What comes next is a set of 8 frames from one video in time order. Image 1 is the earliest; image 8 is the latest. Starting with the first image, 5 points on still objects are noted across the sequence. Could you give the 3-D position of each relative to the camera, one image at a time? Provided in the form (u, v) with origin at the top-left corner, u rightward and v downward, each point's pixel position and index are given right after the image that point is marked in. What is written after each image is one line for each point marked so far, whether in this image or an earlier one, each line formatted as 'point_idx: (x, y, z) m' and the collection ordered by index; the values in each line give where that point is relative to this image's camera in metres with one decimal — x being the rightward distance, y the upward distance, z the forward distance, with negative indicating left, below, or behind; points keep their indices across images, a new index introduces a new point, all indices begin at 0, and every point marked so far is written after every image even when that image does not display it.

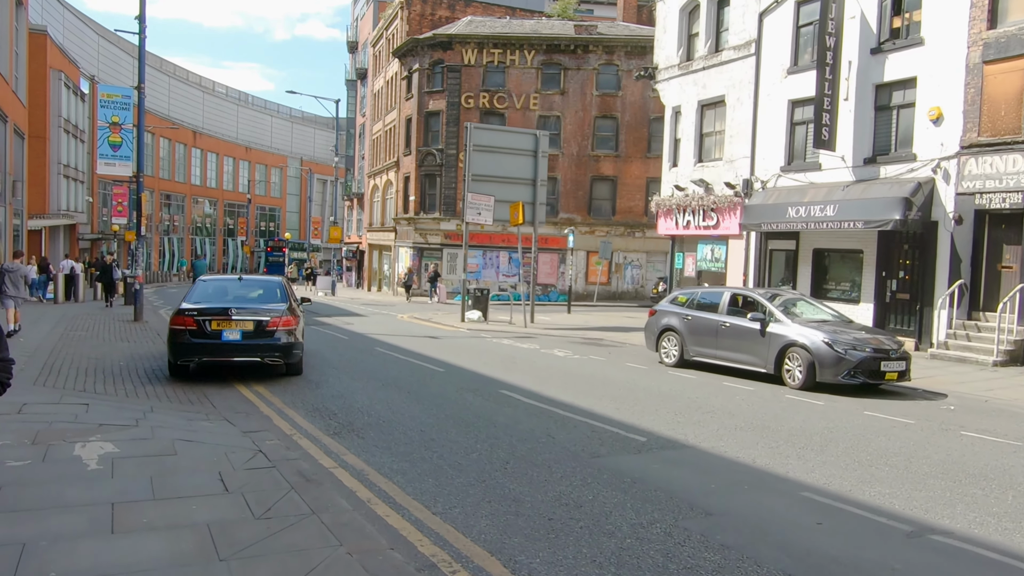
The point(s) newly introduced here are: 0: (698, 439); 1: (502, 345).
0: (+1.9, -1.5, +7.8) m
1: (-0.2, -1.2, +16.9) m
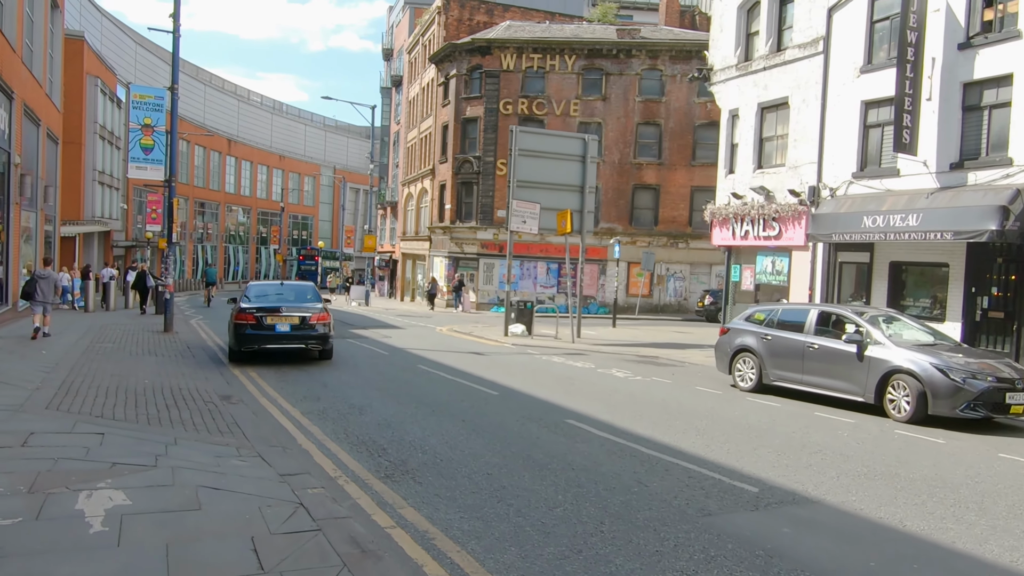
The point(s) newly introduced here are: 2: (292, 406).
0: (+2.6, -1.7, +6.5) m
1: (+0.8, -1.5, +15.7) m
2: (-2.7, -1.5, +9.8) m
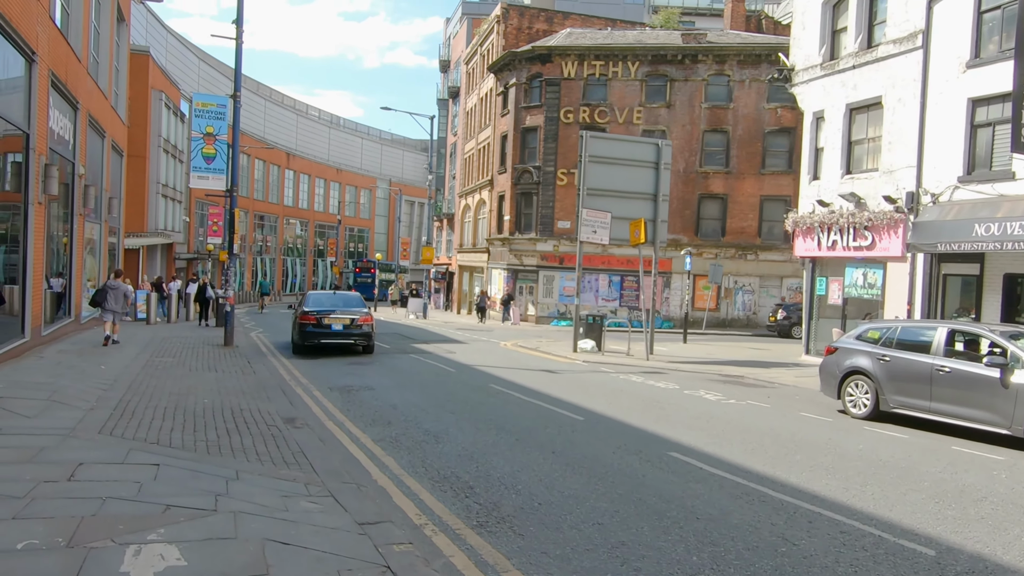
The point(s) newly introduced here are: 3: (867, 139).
0: (+3.4, -1.8, +5.3) m
1: (+2.2, -1.8, +14.5) m
2: (-1.7, -1.6, +8.9) m
3: (+8.9, +3.7, +19.5) m
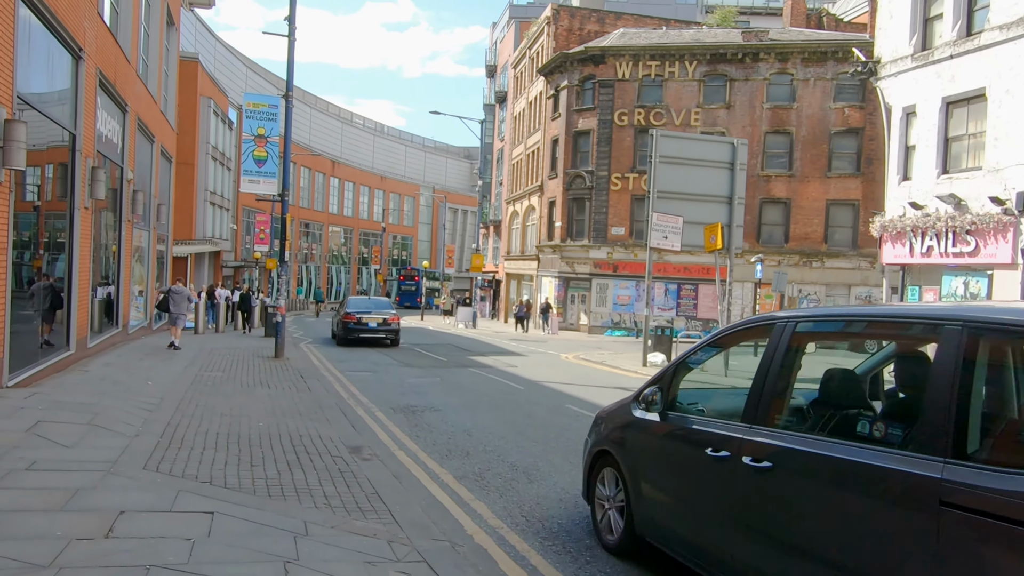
0: (+4.2, -1.9, +3.8) m
1: (+3.5, -1.9, +13.1) m
2: (-0.7, -1.8, +7.7) m
3: (+10.4, +3.5, +17.8) m
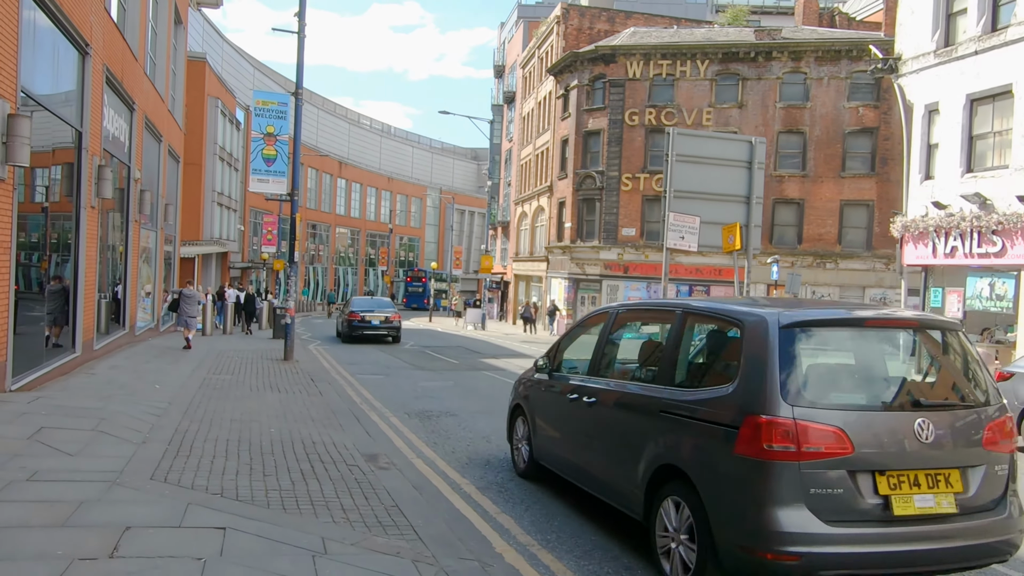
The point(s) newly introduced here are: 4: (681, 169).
0: (+4.4, -1.9, +3.4) m
1: (+3.8, -2.0, +12.7) m
2: (-0.5, -1.8, +7.3) m
3: (+10.7, +3.5, +17.3) m
4: (+4.0, +2.8, +18.5) m
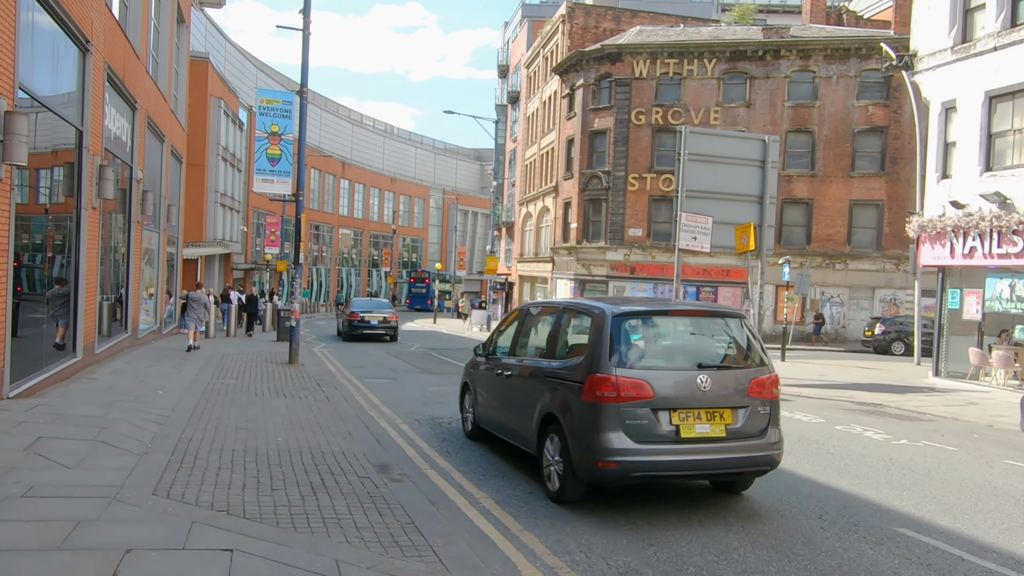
0: (+4.6, -1.9, +3.1) m
1: (+4.0, -2.0, +12.4) m
2: (-0.3, -1.8, +7.0) m
3: (+10.9, +3.4, +17.0) m
4: (+4.2, +2.8, +18.2) m
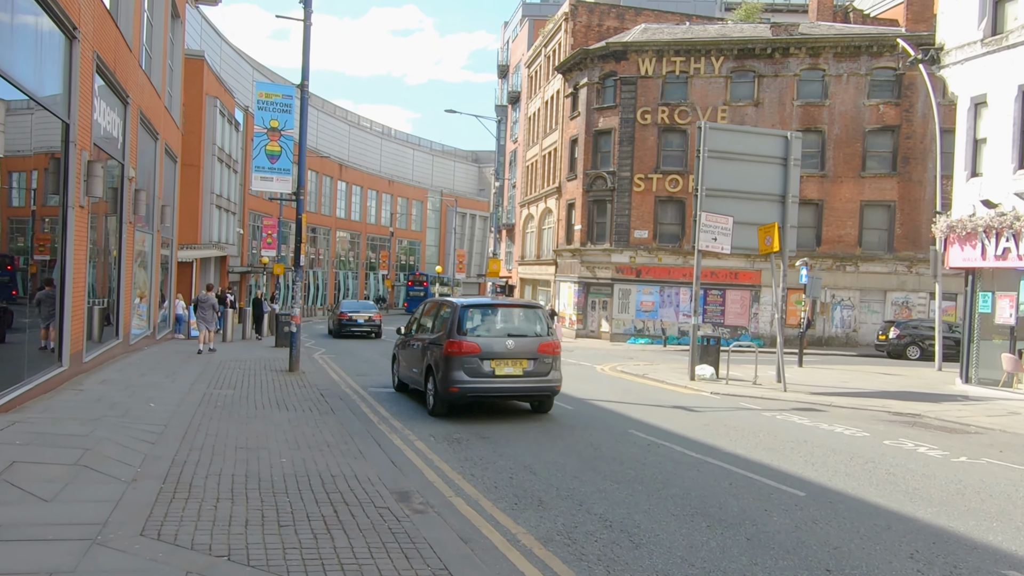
0: (+4.9, -1.9, +2.2) m
1: (+4.3, -2.0, +11.5) m
2: (0.0, -1.8, +6.1) m
3: (+11.1, +3.4, +16.2) m
4: (+4.5, +2.7, +17.4) m
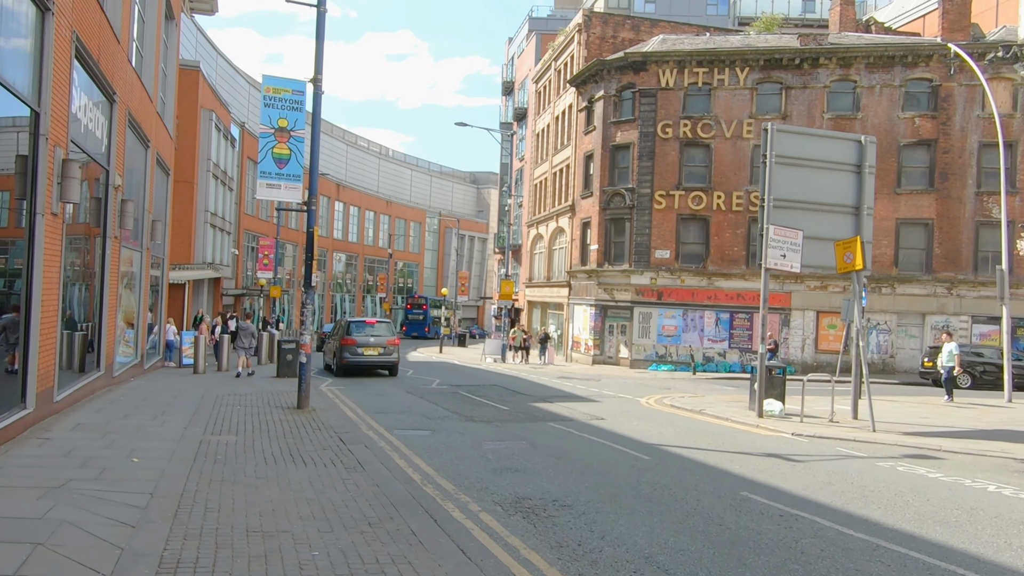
0: (+5.9, -1.9, 0.0) m
1: (+5.1, -2.3, +9.4) m
2: (+0.9, -2.0, +3.9) m
3: (+11.9, +2.9, +14.2) m
4: (+5.3, +2.3, +15.3) m
